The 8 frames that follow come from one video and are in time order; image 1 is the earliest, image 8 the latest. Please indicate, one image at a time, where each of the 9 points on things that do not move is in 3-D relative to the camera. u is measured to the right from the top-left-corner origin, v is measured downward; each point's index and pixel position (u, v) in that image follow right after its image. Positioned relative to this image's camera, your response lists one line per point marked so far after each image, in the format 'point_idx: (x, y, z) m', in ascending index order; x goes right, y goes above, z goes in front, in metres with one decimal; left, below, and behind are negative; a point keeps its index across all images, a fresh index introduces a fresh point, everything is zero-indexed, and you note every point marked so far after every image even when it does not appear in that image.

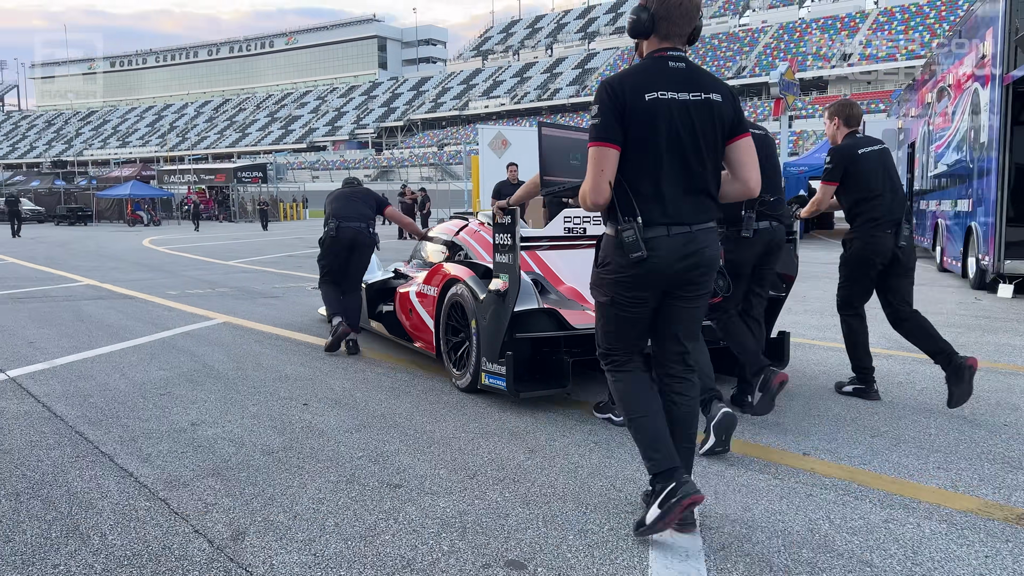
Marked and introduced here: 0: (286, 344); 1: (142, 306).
0: (-1.8, -0.4, +6.3) m
1: (-3.8, -0.2, +8.5) m
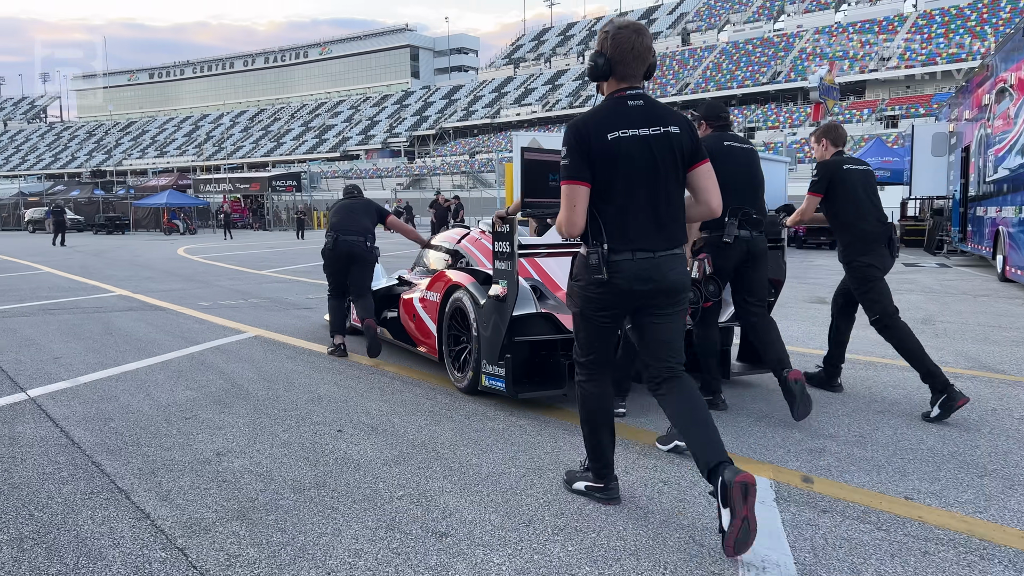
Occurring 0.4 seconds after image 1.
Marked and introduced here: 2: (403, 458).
0: (-1.4, -0.5, +6.0) m
1: (-3.4, -0.3, +8.3) m
2: (-0.5, -0.7, +3.5) m
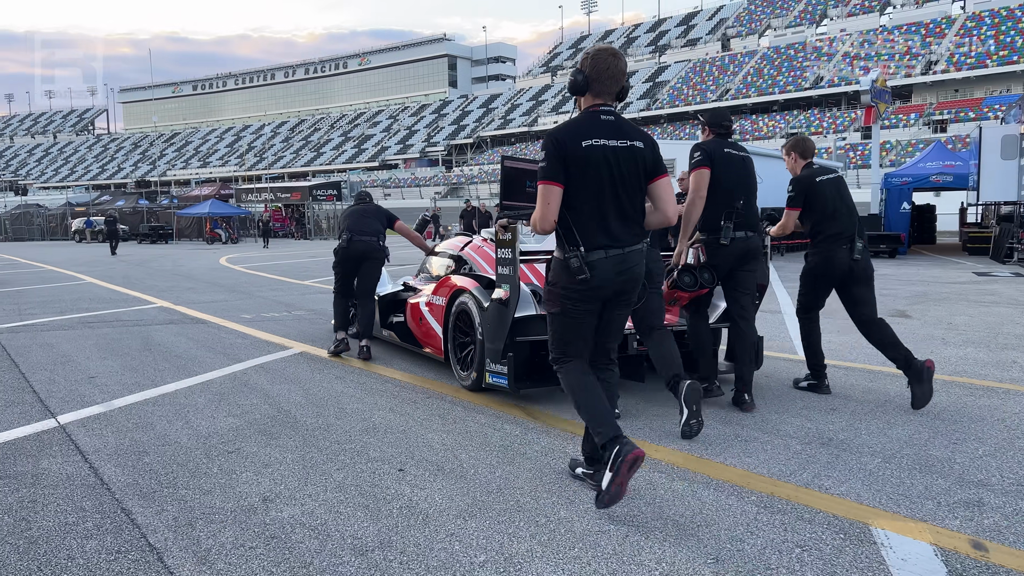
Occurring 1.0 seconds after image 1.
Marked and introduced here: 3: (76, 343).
0: (-1.0, -0.6, +5.6) m
1: (-2.9, -0.4, +7.9) m
2: (-0.1, -0.8, +3.0) m
3: (-3.9, -0.5, +7.3) m
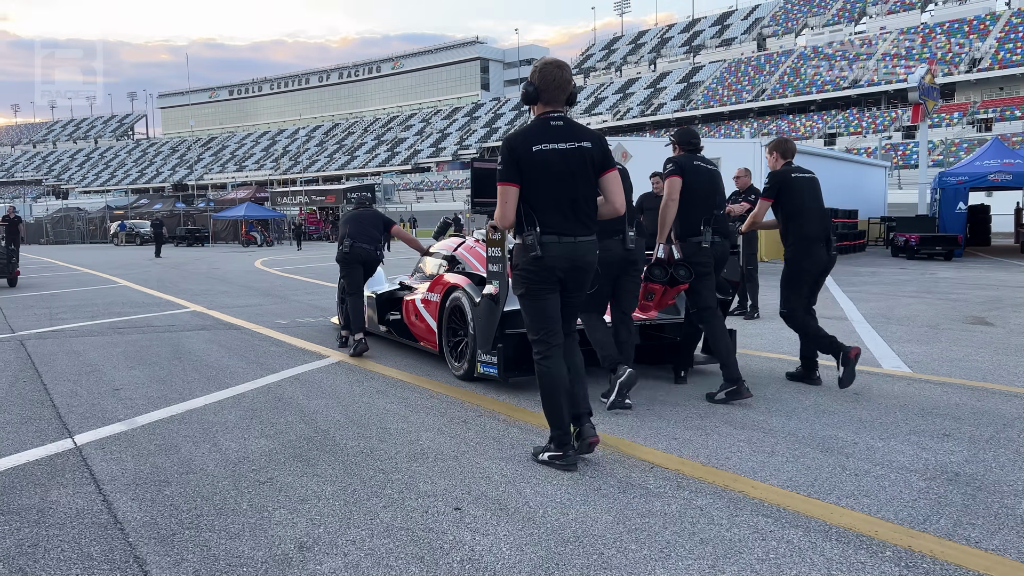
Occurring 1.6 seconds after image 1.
0: (-0.6, -0.6, +5.1) m
1: (-2.4, -0.5, +7.5) m
2: (+0.1, -0.8, +2.5) m
3: (-3.4, -0.5, +7.0) m
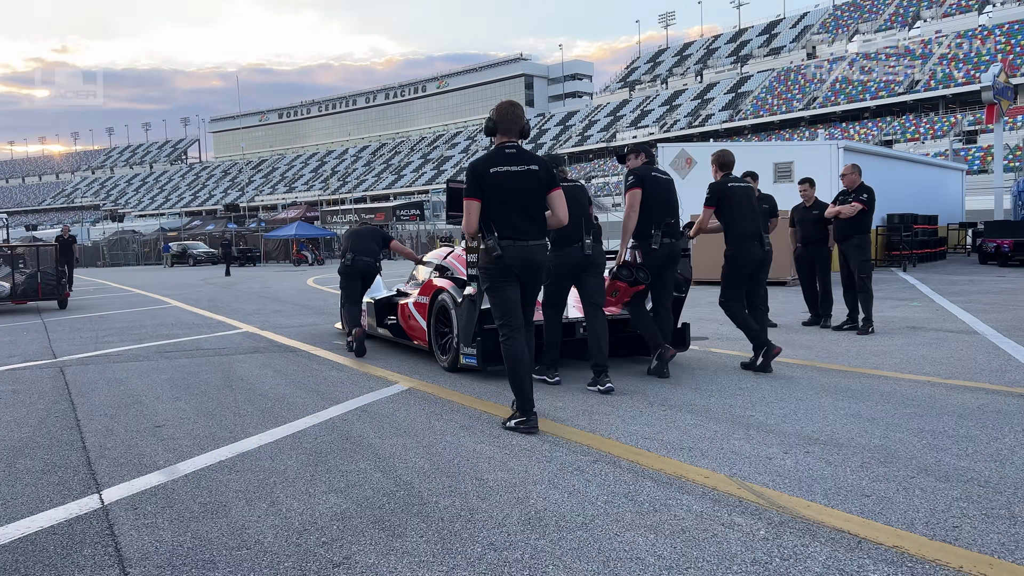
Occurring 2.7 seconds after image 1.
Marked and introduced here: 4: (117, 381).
0: (-0.1, -0.7, +4.2) m
1: (-1.7, -0.6, +6.8) m
2: (+0.5, -0.8, +1.6) m
3: (-2.8, -0.7, +6.3) m
4: (-3.0, -0.7, +6.2) m
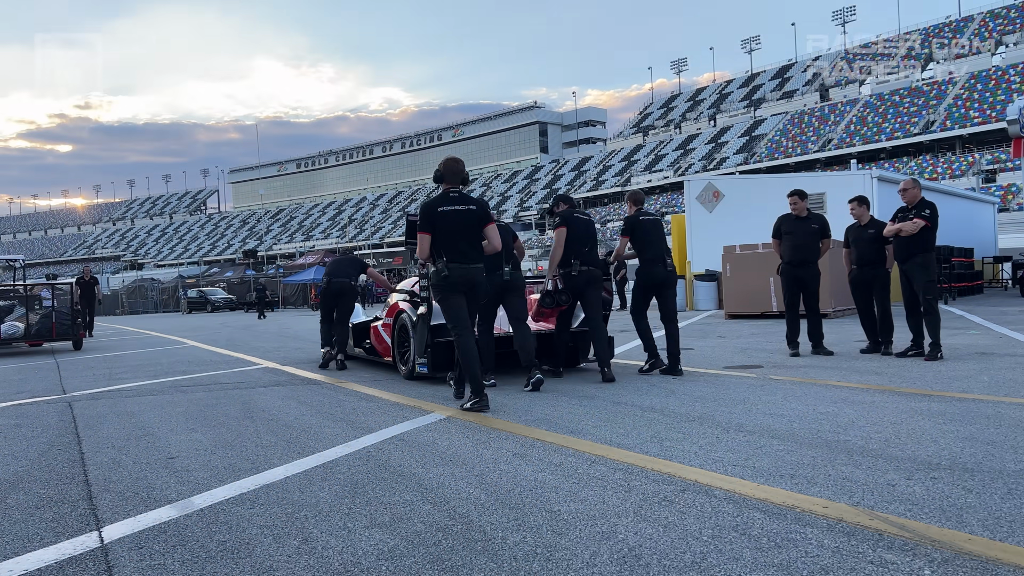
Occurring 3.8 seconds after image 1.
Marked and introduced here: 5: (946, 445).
0: (+0.2, -0.8, +3.7) m
1: (-1.4, -0.8, +6.3) m
2: (+0.8, -0.7, +1.0) m
3: (-2.5, -0.9, +5.8) m
4: (-2.6, -0.9, +5.7) m
5: (+1.9, -0.7, +3.7) m
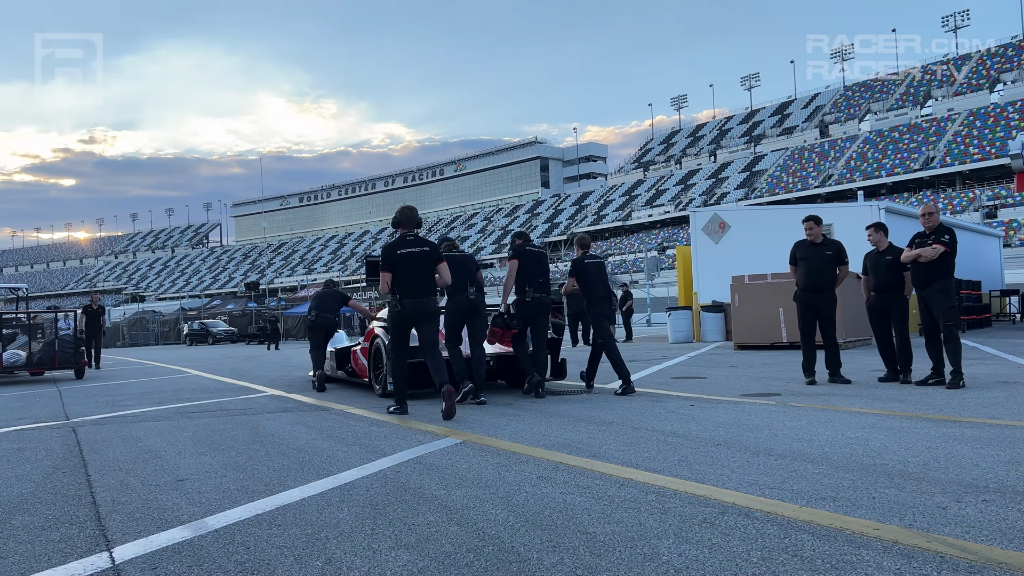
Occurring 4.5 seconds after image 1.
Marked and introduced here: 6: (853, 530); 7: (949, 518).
0: (+0.3, -0.8, +3.6) m
1: (-1.3, -1.0, +6.1) m
2: (+0.9, -0.7, +0.9) m
3: (-2.3, -1.0, +5.6) m
4: (-2.5, -1.0, +5.5) m
5: (+2.0, -0.8, +3.5) m
6: (+1.1, -0.8, +2.6) m
7: (+1.4, -0.7, +2.7) m
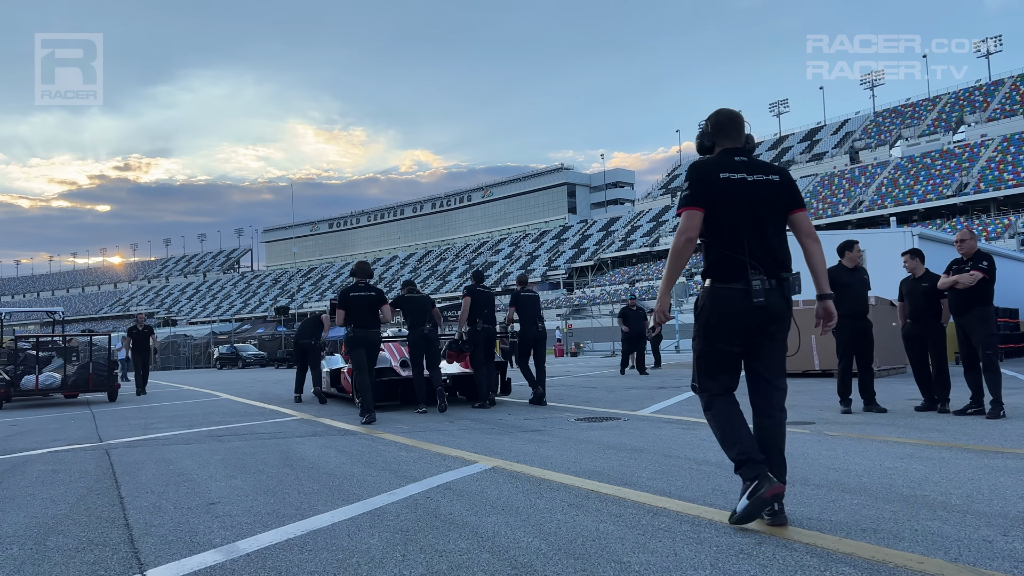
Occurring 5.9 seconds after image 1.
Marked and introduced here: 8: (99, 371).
0: (+0.5, -0.9, +3.5) m
1: (-1.1, -1.1, +6.1) m
2: (+0.9, -0.7, +0.8) m
3: (-2.1, -1.2, +5.6) m
4: (-2.3, -1.2, +5.6) m
5: (+2.1, -0.9, +3.4) m
6: (+1.2, -0.8, +2.5) m
7: (+1.5, -0.8, +2.6) m
8: (-6.4, -1.3, +12.9) m
